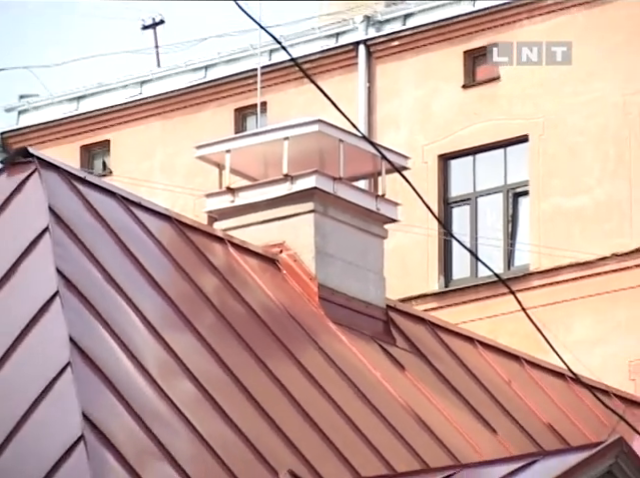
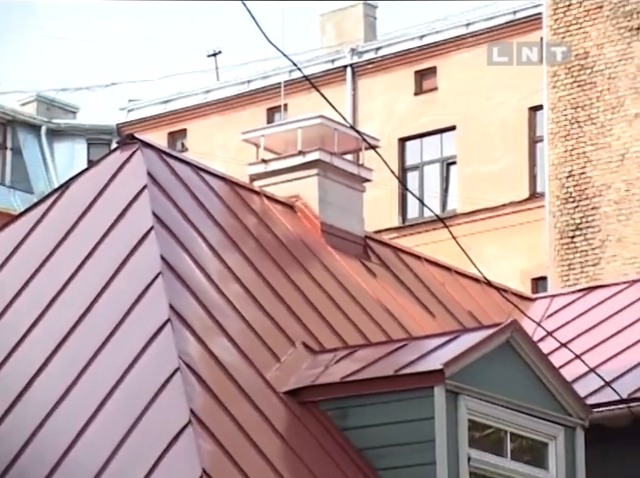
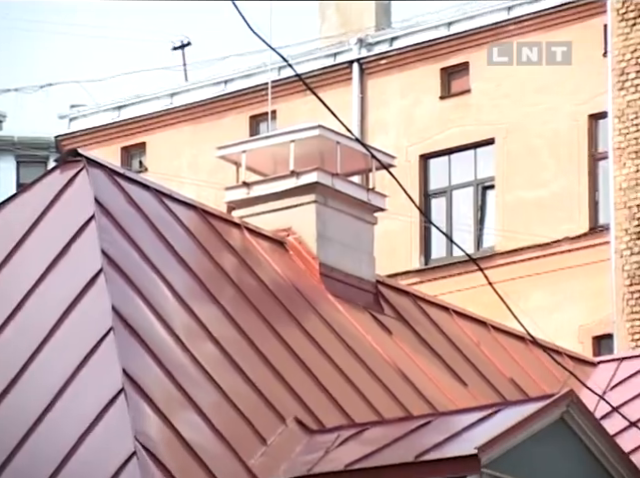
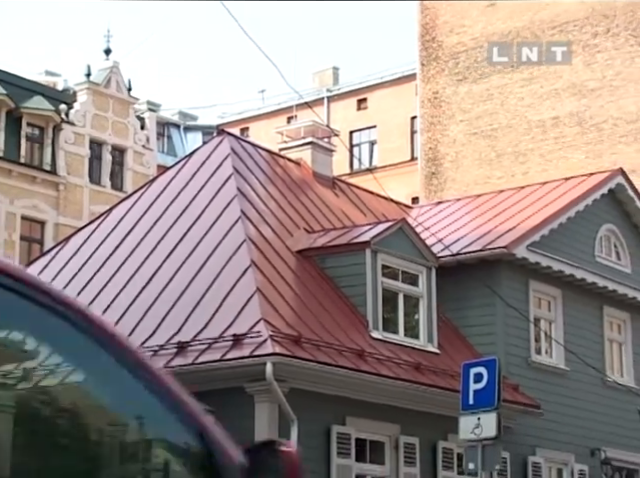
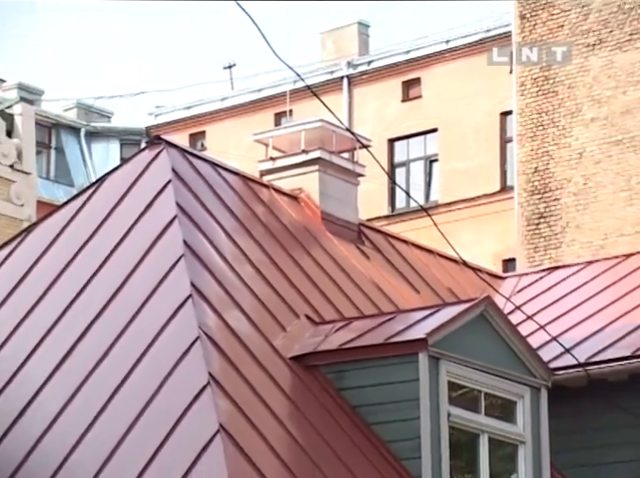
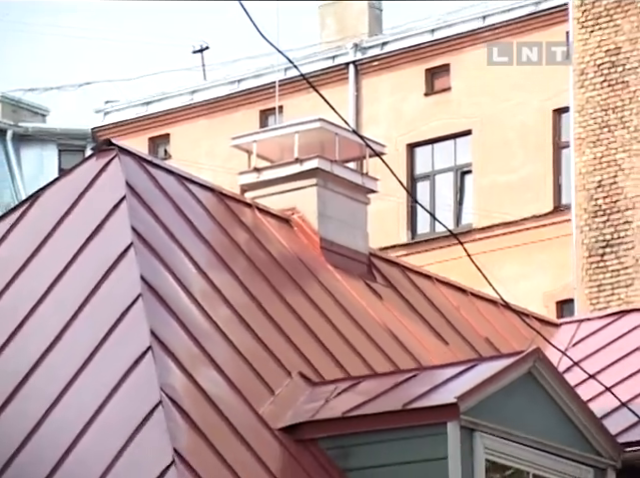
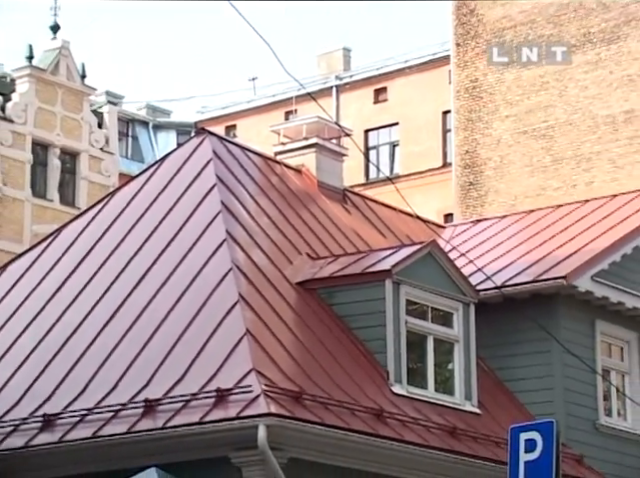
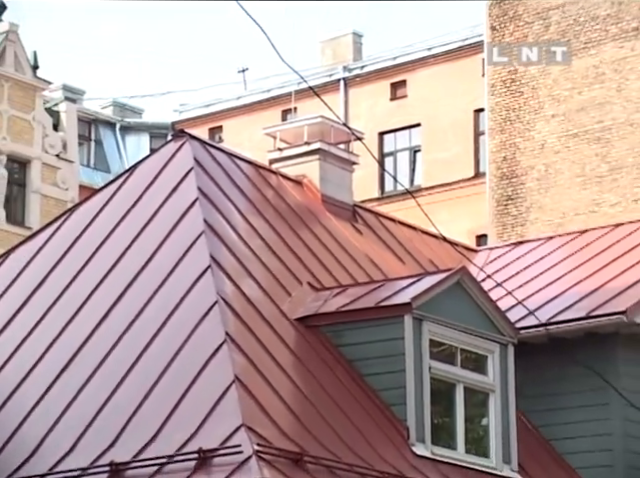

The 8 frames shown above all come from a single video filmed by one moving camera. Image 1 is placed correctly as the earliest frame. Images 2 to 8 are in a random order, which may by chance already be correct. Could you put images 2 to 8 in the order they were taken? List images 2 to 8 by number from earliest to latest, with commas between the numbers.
3, 6, 2, 5, 8, 7, 4
